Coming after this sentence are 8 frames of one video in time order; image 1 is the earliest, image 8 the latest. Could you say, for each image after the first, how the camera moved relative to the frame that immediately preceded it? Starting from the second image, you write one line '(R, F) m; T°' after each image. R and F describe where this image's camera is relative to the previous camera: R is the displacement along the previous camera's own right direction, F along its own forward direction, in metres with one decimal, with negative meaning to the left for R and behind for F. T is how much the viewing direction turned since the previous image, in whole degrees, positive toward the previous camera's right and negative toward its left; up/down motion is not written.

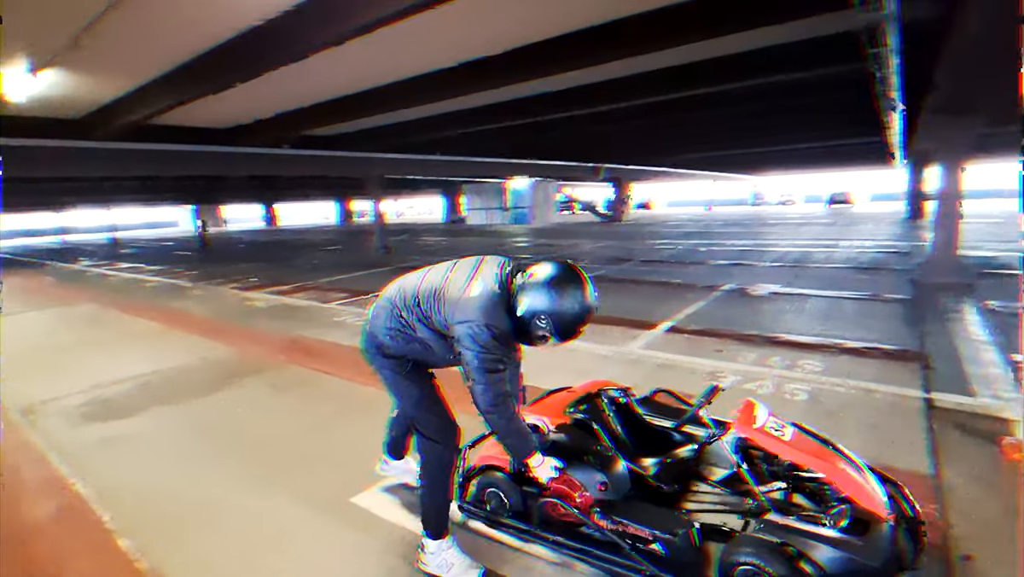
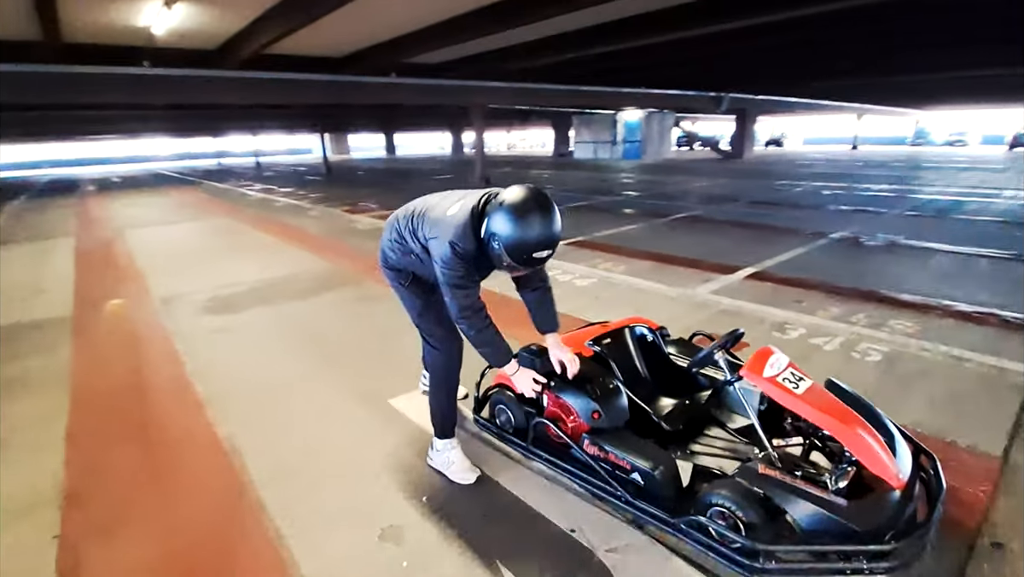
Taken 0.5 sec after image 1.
(+0.4, 0.0) m; -12°
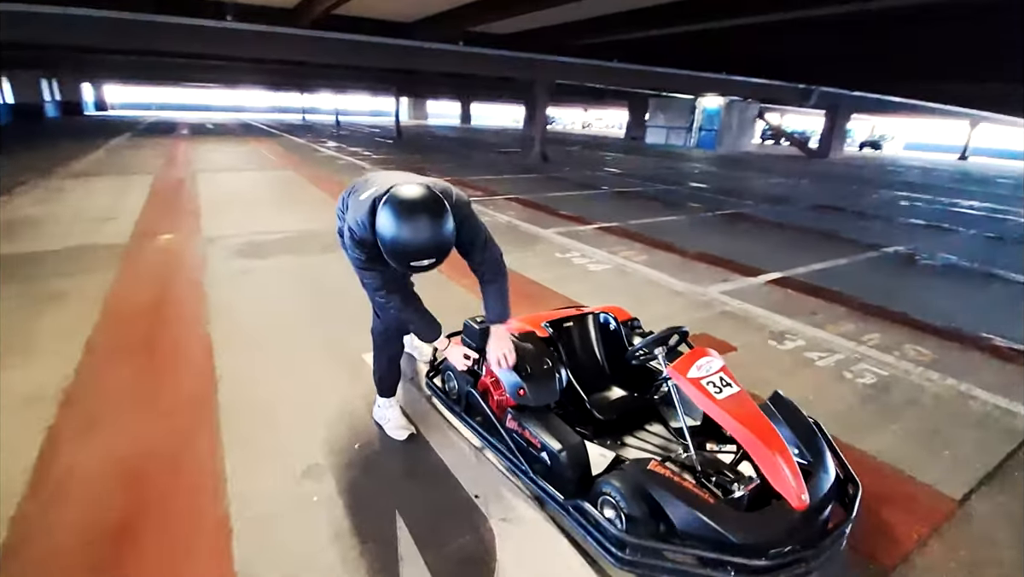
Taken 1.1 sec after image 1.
(+0.4, 0.0) m; -7°
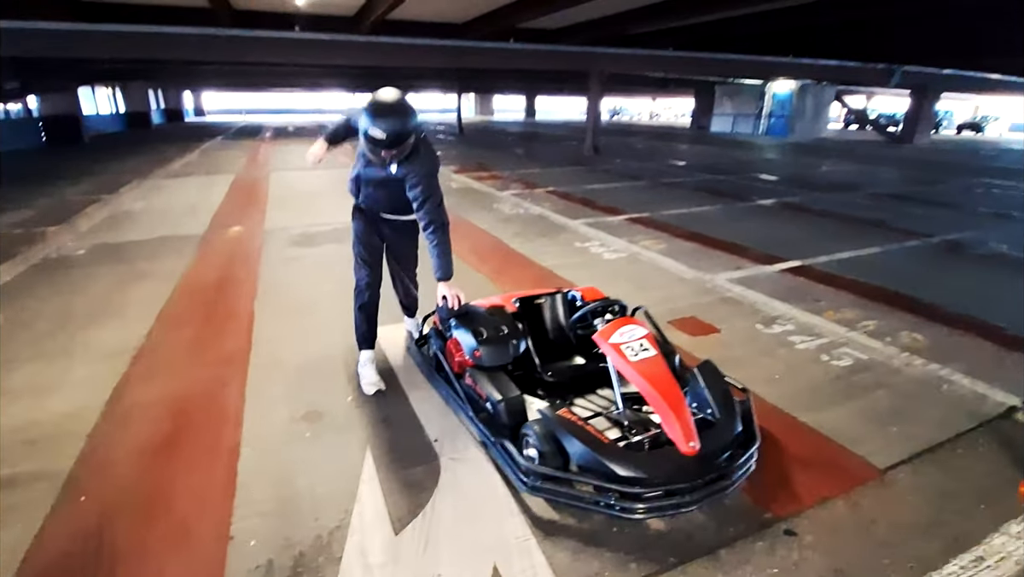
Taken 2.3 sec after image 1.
(+0.5, -0.3) m; -8°
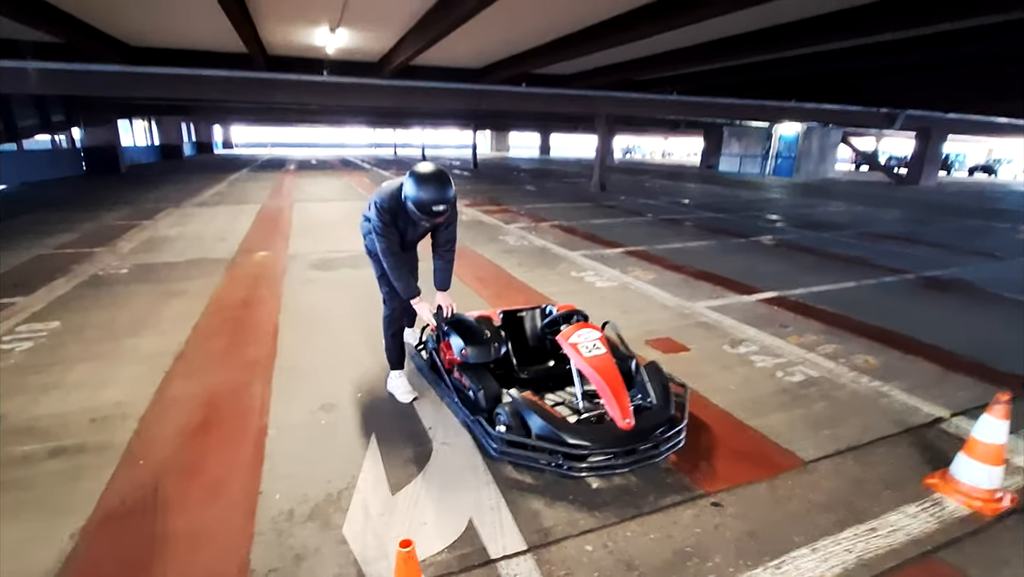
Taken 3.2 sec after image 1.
(+0.1, -0.4) m; -1°
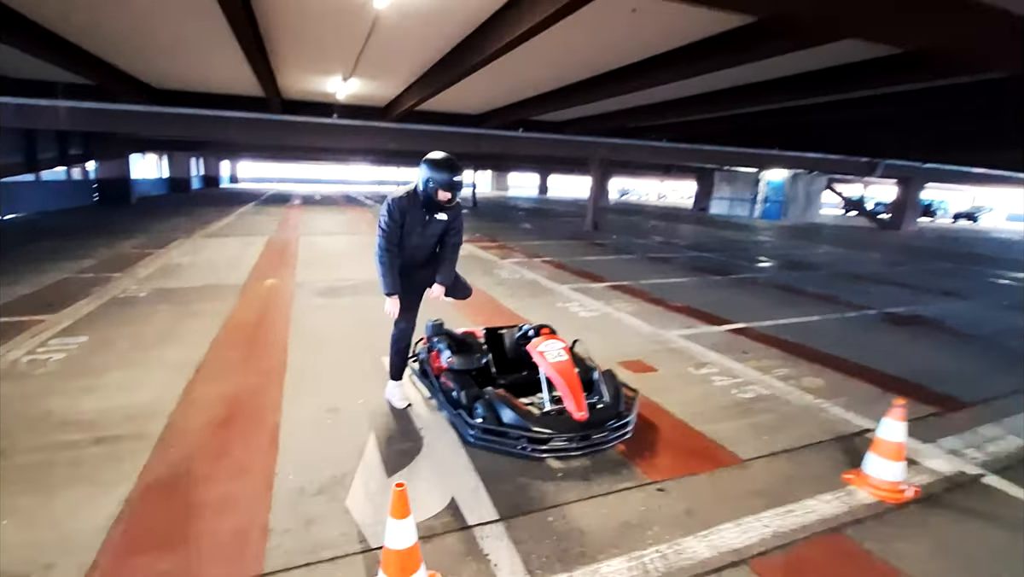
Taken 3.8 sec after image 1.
(+0.1, -0.4) m; 0°
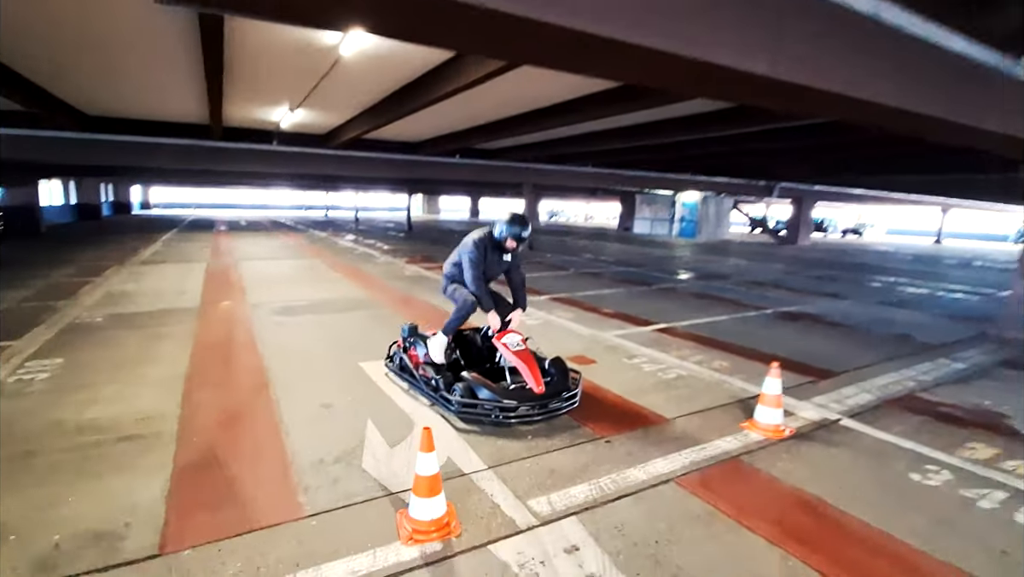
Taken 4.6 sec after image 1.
(-0.3, -0.7) m; +8°
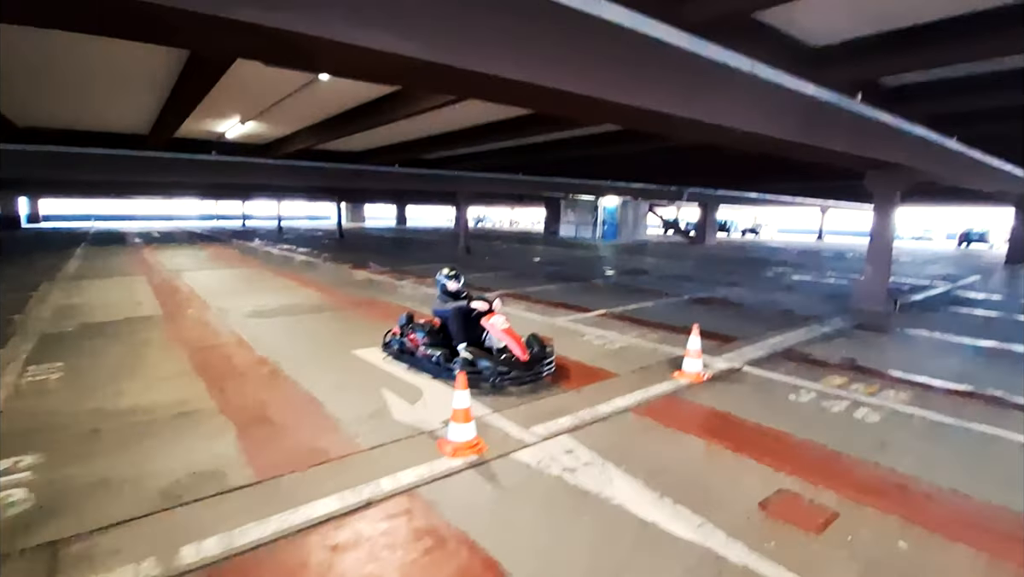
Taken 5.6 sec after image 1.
(-0.5, -0.8) m; +8°
